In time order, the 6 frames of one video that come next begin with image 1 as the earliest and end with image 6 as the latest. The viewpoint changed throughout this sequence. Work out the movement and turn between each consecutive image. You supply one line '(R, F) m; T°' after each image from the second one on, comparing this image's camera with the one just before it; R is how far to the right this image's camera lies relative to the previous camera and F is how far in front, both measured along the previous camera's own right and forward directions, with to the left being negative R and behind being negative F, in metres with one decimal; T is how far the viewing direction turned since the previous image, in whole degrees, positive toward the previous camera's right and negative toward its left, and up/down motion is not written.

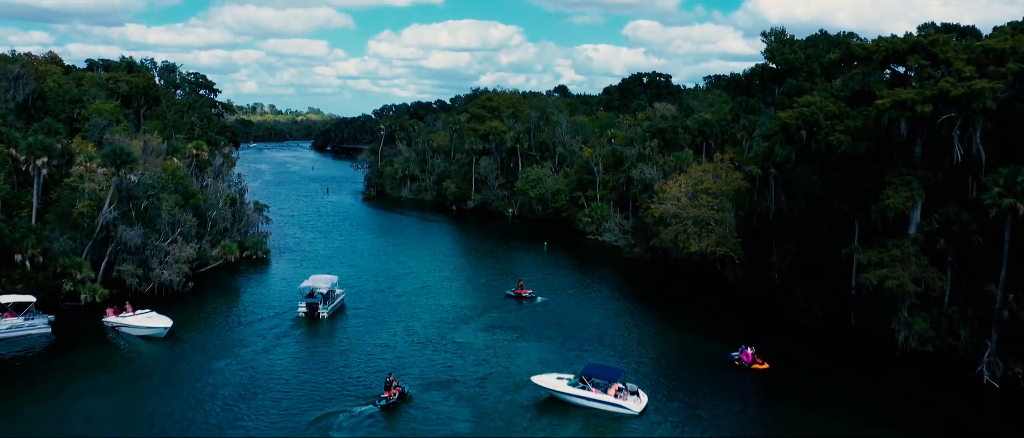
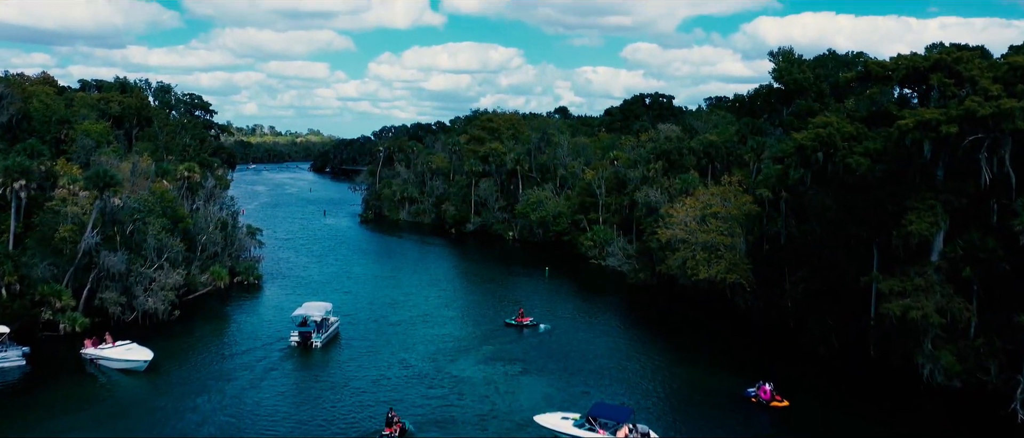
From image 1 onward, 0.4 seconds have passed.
(0.0, +1.1) m; 0°
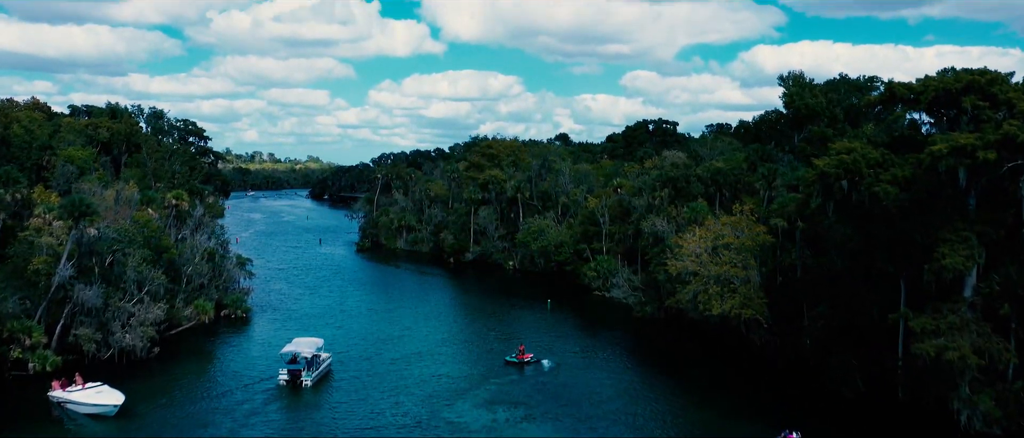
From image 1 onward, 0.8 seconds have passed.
(-0.1, +1.5) m; 0°
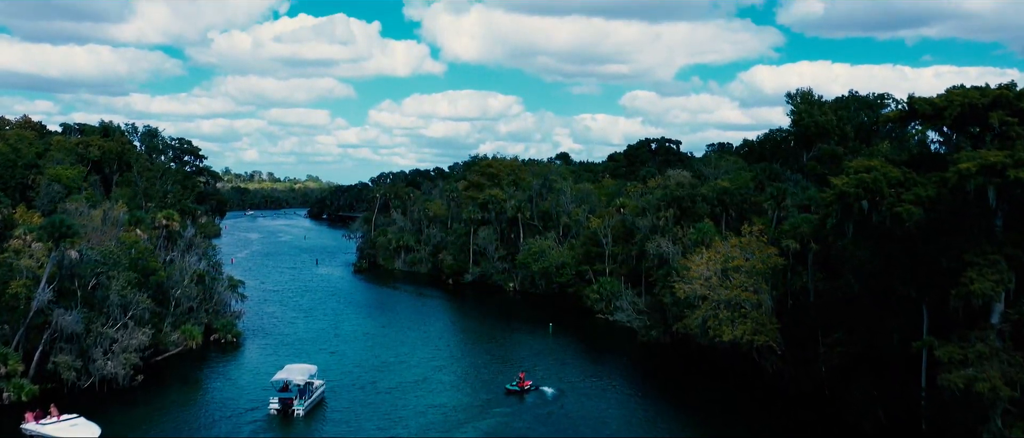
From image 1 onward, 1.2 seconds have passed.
(-0.1, +1.0) m; 0°
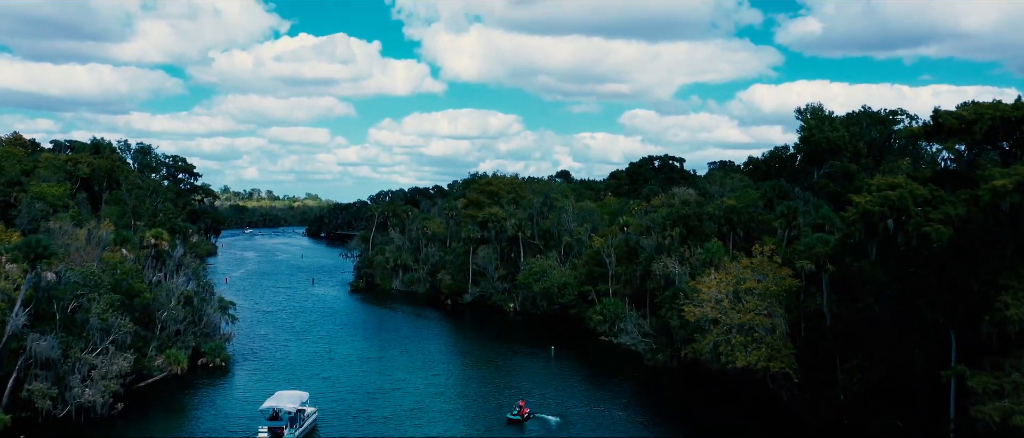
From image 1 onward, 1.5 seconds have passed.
(-0.1, +1.1) m; 0°
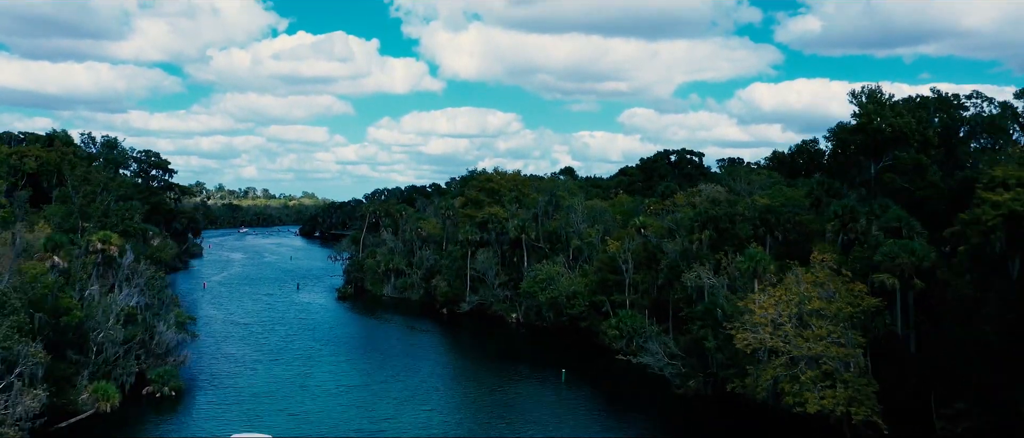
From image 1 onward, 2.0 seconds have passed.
(-0.2, +4.7) m; 0°
